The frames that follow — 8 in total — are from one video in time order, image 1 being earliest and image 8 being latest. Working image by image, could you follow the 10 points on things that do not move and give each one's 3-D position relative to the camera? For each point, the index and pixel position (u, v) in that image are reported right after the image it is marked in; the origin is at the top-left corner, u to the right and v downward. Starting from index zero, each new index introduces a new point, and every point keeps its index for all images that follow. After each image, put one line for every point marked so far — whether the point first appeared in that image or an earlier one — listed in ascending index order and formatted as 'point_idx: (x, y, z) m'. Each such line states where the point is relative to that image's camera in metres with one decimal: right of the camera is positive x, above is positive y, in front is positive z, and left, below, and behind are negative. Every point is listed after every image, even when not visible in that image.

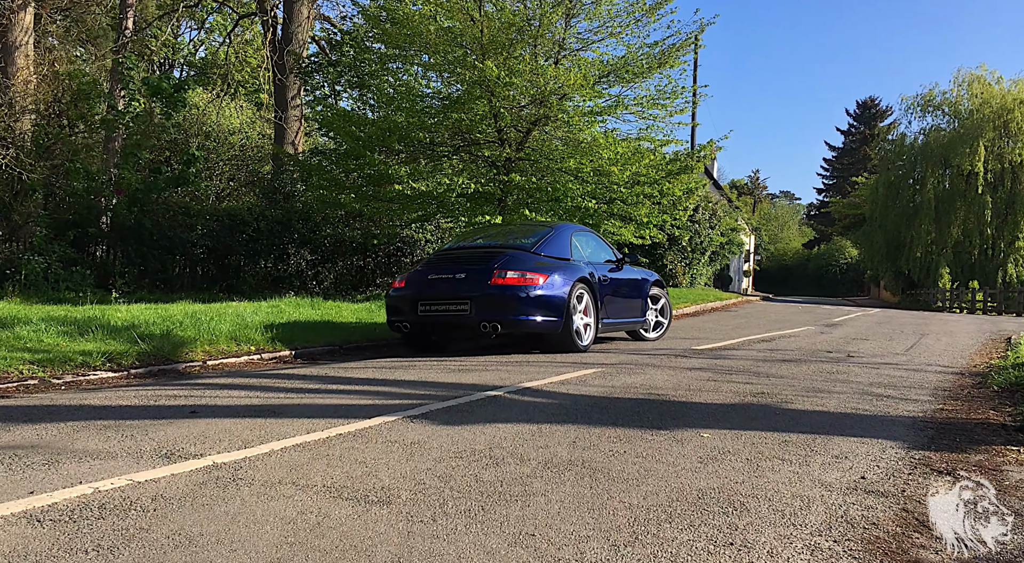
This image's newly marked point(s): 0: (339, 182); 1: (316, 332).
0: (-3.4, +1.9, +18.2) m
1: (-2.2, -0.6, +10.2) m
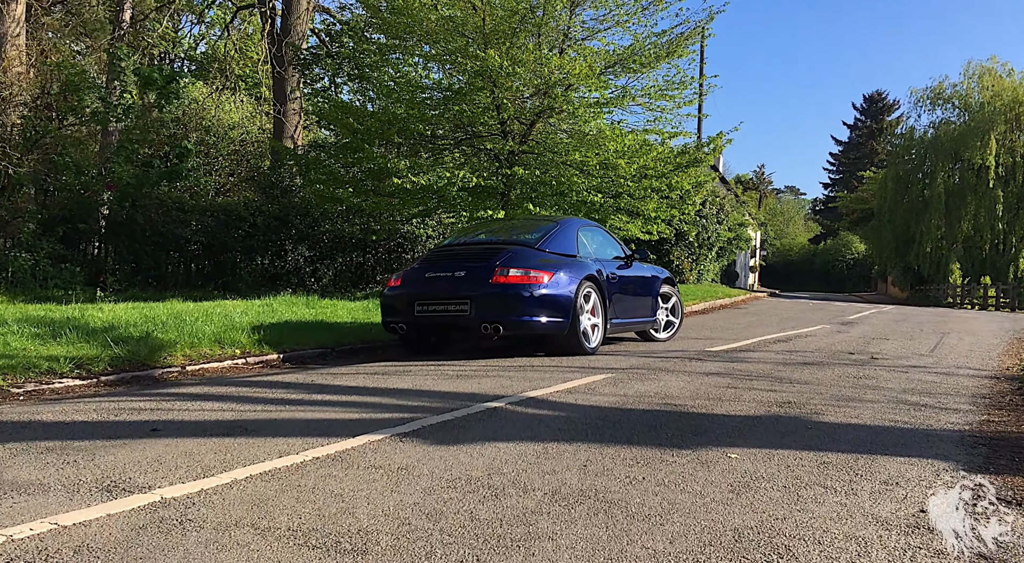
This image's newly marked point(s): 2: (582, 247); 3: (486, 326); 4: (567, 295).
0: (-3.3, +2.0, +17.6) m
1: (-2.1, -0.5, +9.6) m
2: (+0.7, +0.4, +9.9) m
3: (-0.3, -0.4, +8.7) m
4: (+0.5, -0.1, +9.0) m
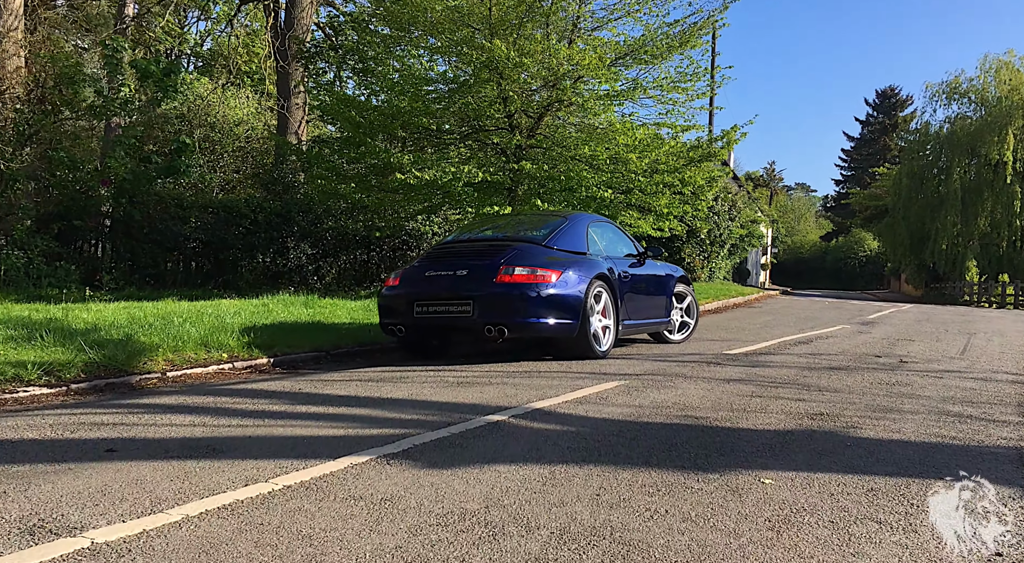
0: (-3.2, +2.0, +17.1) m
1: (-2.1, -0.5, +9.0) m
2: (+0.8, +0.4, +9.3) m
3: (-0.2, -0.4, +8.1) m
4: (+0.6, -0.1, +8.4) m
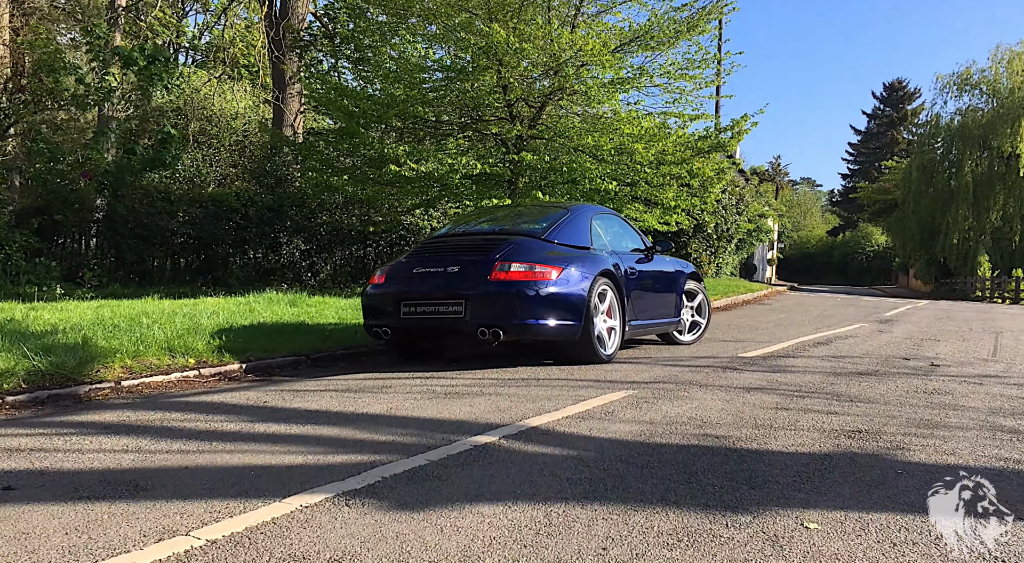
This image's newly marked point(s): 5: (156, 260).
0: (-3.2, +2.1, +16.4) m
1: (-2.1, -0.5, +8.3) m
2: (+0.8, +0.4, +8.6) m
3: (-0.2, -0.4, +7.4) m
4: (+0.6, -0.1, +7.7) m
5: (-6.6, +0.4, +17.2) m
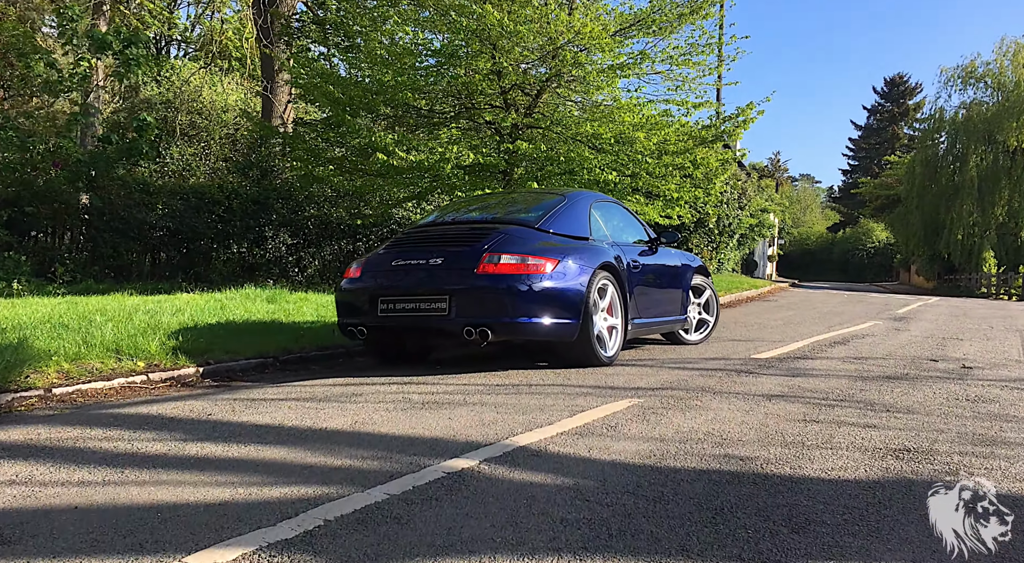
0: (-3.3, +2.2, +15.6) m
1: (-2.2, -0.5, +7.6) m
2: (+0.7, +0.5, +7.8) m
3: (-0.3, -0.4, +6.6) m
4: (+0.5, -0.1, +6.9) m
5: (-6.7, +0.5, +16.4) m
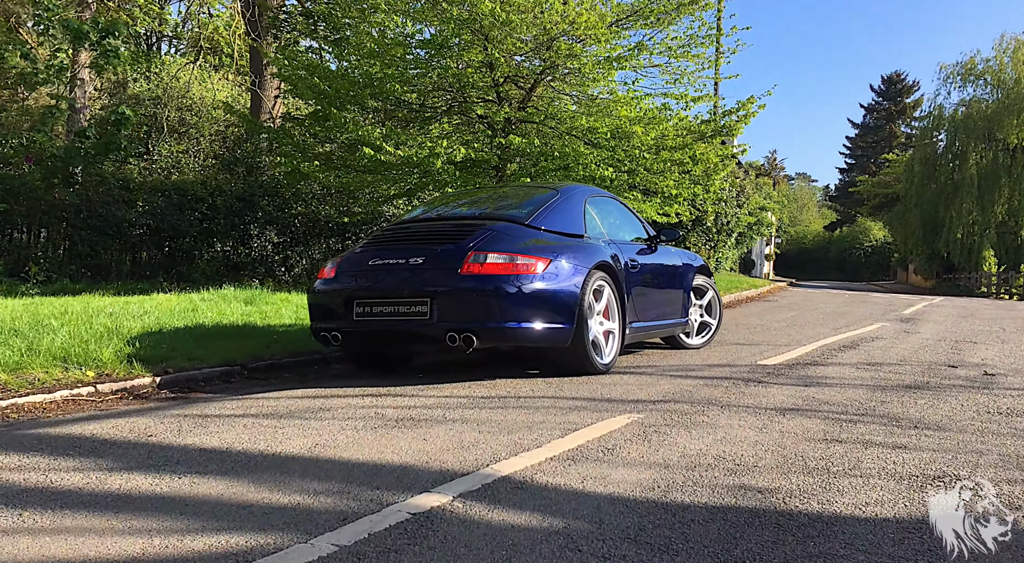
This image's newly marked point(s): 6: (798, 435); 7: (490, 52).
0: (-3.4, +2.2, +15.0) m
1: (-2.3, -0.5, +7.0) m
2: (+0.6, +0.5, +7.2) m
3: (-0.4, -0.4, +6.1) m
4: (+0.4, -0.1, +6.4) m
5: (-6.9, +0.5, +15.8) m
6: (+1.4, -0.7, +4.5) m
7: (-0.3, +3.3, +13.3) m
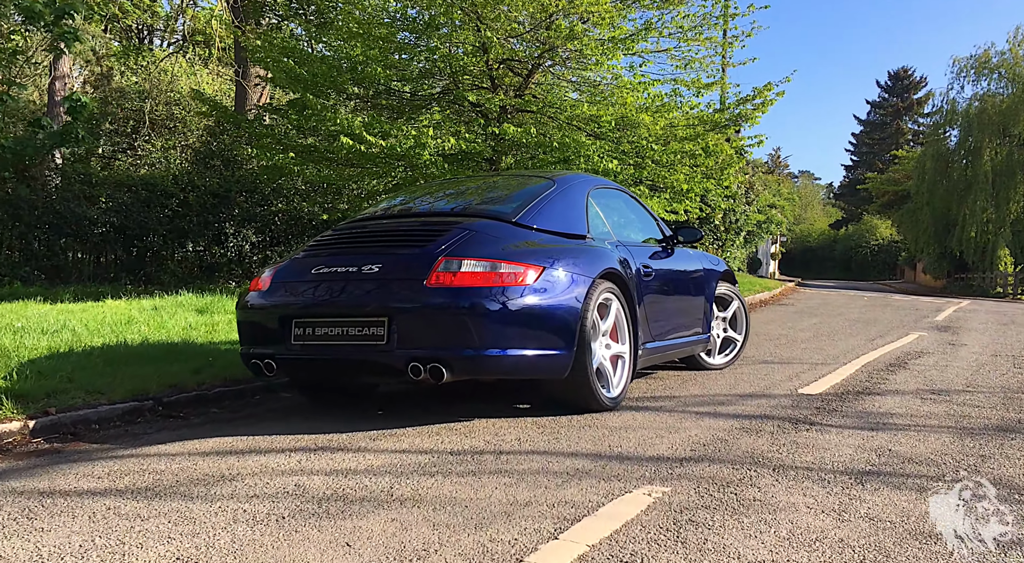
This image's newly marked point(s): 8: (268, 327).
0: (-3.5, +2.1, +13.6) m
1: (-2.3, -0.5, +5.6) m
2: (+0.5, +0.4, +5.9) m
3: (-0.5, -0.4, +4.7) m
4: (+0.3, -0.1, +5.0) m
5: (-6.9, +0.4, +14.5) m
6: (+1.3, -0.8, +3.1) m
7: (-0.4, +3.3, +11.9) m
8: (-1.3, -0.3, +5.1) m
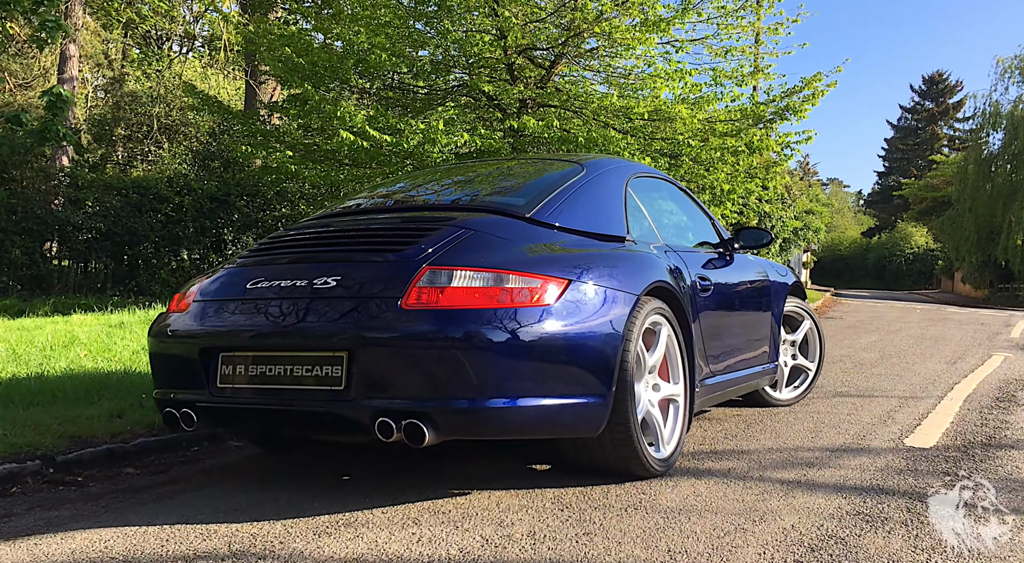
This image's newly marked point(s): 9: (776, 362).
0: (-3.2, +2.0, +12.3) m
1: (-2.3, -0.6, +4.3) m
2: (+0.6, +0.3, +4.5) m
3: (-0.4, -0.5, +3.3) m
4: (+0.4, -0.2, +3.6) m
5: (-6.6, +0.3, +13.3) m
6: (+1.3, -0.9, +1.7) m
7: (-0.2, +3.1, +10.6) m
8: (-1.3, -0.3, +3.7) m
9: (+1.6, -0.5, +5.5) m
